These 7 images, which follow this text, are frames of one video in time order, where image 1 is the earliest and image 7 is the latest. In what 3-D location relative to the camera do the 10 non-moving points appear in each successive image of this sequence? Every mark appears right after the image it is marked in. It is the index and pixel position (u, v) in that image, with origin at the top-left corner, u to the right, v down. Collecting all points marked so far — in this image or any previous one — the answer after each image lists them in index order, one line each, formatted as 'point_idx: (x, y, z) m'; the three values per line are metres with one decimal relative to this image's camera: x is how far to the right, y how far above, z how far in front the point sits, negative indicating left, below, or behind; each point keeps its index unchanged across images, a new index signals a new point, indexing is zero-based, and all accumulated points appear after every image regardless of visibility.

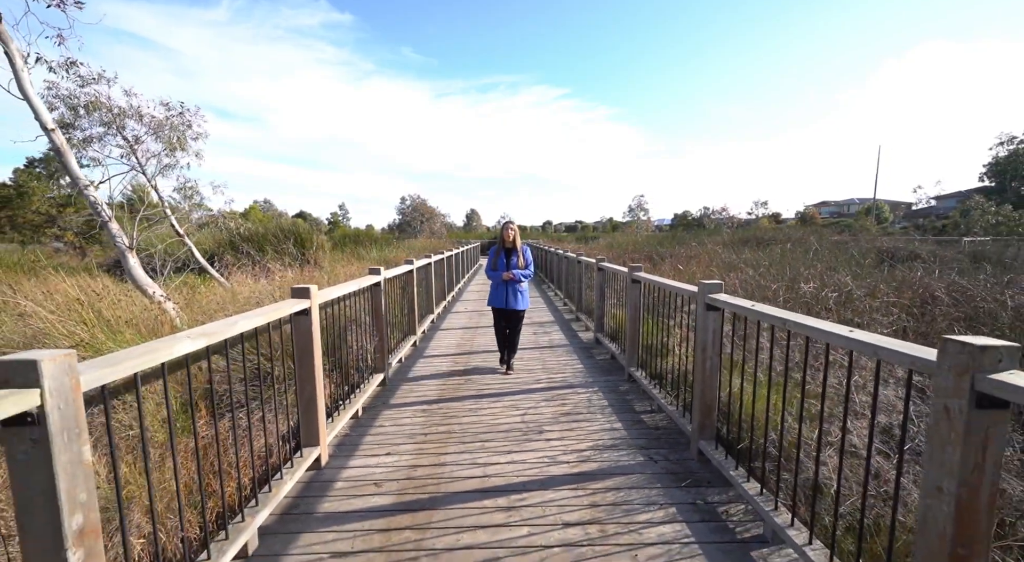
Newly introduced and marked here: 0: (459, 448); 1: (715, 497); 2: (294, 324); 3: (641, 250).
0: (-0.4, -1.2, +3.8) m
1: (+1.2, -1.2, +3.0) m
2: (-1.4, -0.3, +3.4) m
3: (+3.7, +0.8, +15.5) m
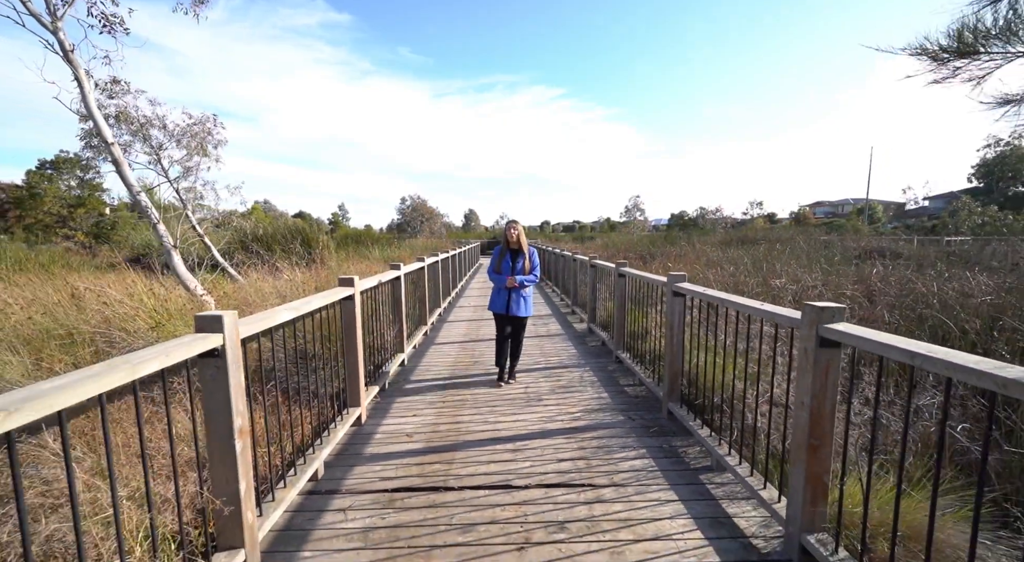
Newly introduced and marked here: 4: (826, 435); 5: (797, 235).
0: (-0.4, -1.1, +4.7) m
1: (+1.2, -1.2, +3.8) m
2: (-1.3, -0.2, +4.2) m
3: (+3.7, +0.9, +16.3) m
4: (+1.4, -0.7, +2.3) m
5: (+8.1, +1.3, +15.0) m
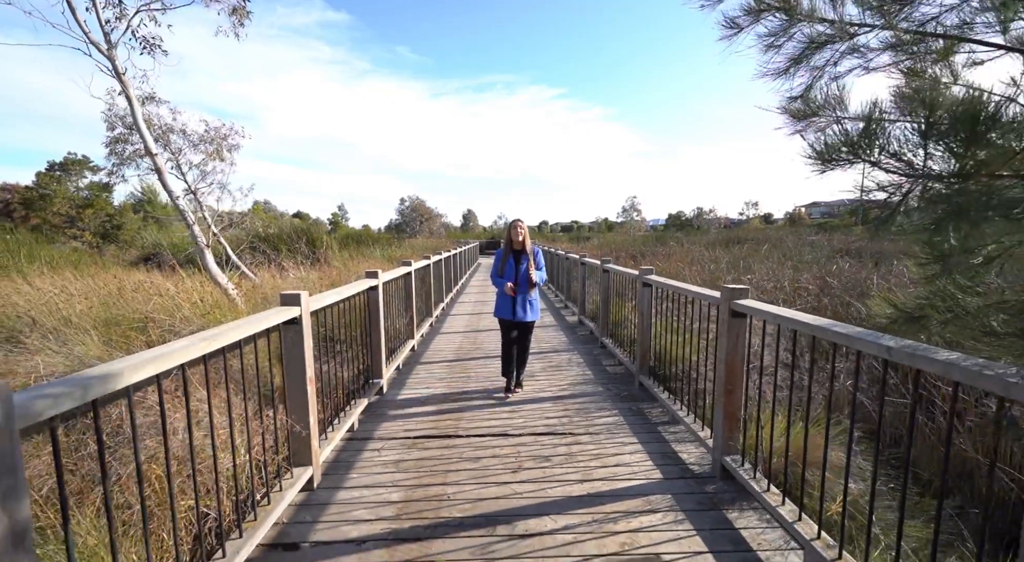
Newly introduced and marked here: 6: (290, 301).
0: (-0.4, -1.1, +5.5) m
1: (+1.2, -1.1, +4.7) m
2: (-1.3, -0.1, +5.0) m
3: (+3.7, +1.0, +17.2) m
4: (+1.3, -0.6, +3.2) m
5: (+8.1, +1.4, +15.9) m
6: (-1.3, -0.1, +3.0) m
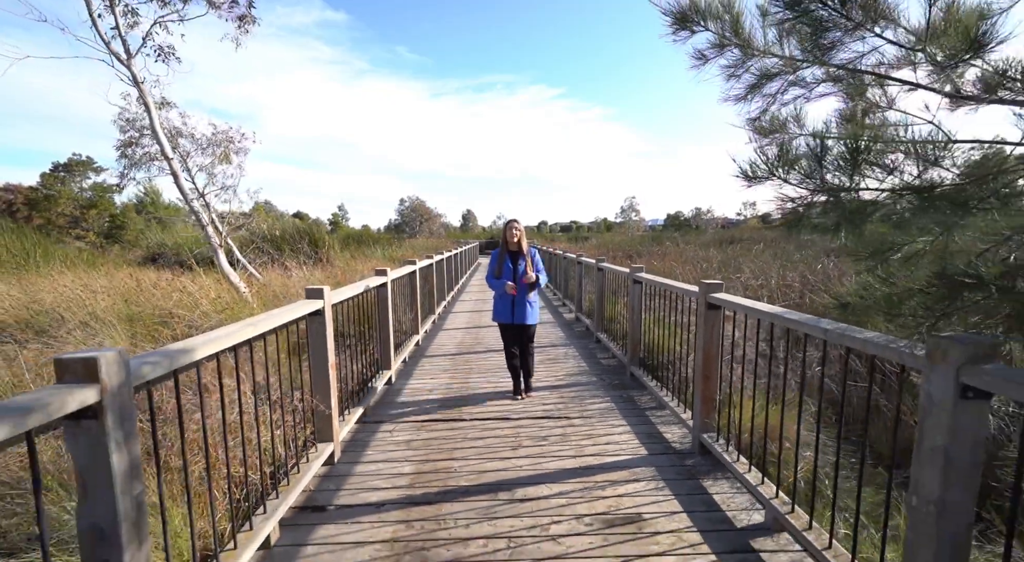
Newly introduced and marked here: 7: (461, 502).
0: (-0.4, -1.1, +5.9) m
1: (+1.2, -1.1, +5.0) m
2: (-1.4, -0.1, +5.4) m
3: (+3.7, +1.0, +17.6) m
4: (+1.3, -0.6, +3.5) m
5: (+8.1, +1.4, +16.3) m
6: (-1.3, -0.1, +3.4) m
7: (-0.3, -1.3, +3.1) m
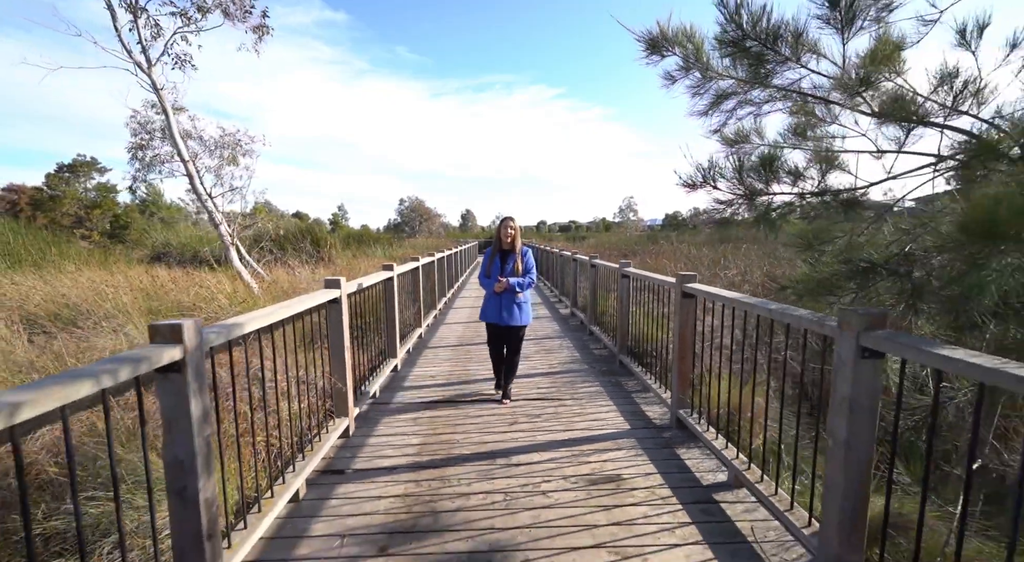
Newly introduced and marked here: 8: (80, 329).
0: (-0.4, -1.0, +6.3) m
1: (+1.1, -1.0, +5.4) m
2: (-1.4, -0.1, +5.8) m
3: (+3.6, +1.1, +18.0) m
4: (+1.3, -0.5, +4.0) m
5: (+8.0, +1.5, +16.7) m
6: (-1.3, 0.0, +3.8) m
7: (-0.3, -1.2, +3.5) m
8: (-4.8, -0.5, +5.9) m
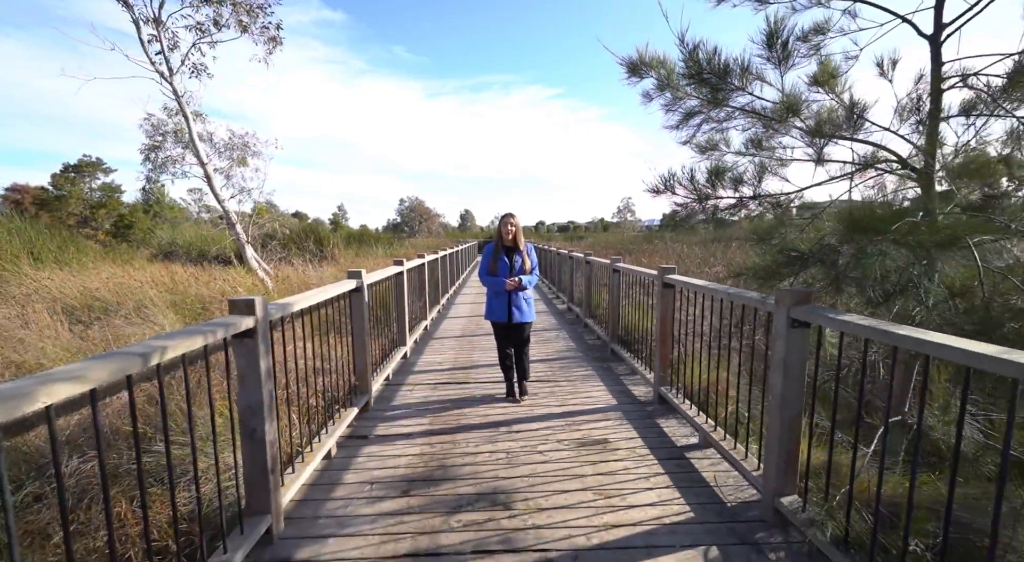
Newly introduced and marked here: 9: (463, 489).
0: (-0.4, -0.9, +6.8) m
1: (+1.1, -0.9, +6.0) m
2: (-1.4, 0.0, +6.3) m
3: (+3.6, +1.1, +18.5) m
4: (+1.3, -0.5, +4.5) m
5: (+8.0, +1.5, +17.2) m
6: (-1.3, 0.0, +4.3) m
7: (-0.3, -1.1, +4.0) m
8: (-4.8, -0.5, +6.4) m
9: (-0.3, -1.2, +3.1) m
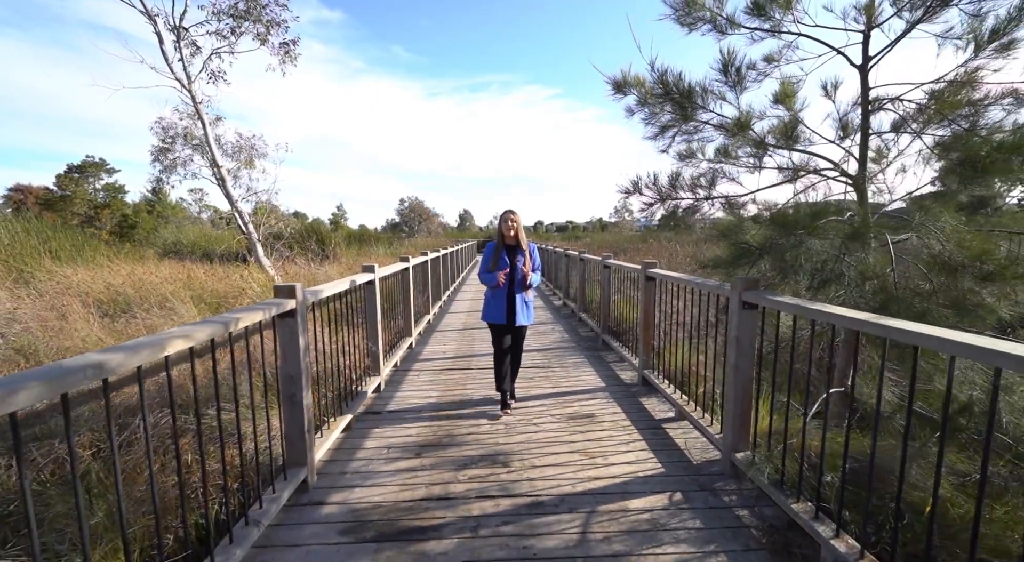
0: (-0.4, -0.9, +7.3) m
1: (+1.1, -0.9, +6.4) m
2: (-1.4, +0.1, +6.8) m
3: (+3.6, +1.2, +19.0) m
4: (+1.3, -0.4, +5.0) m
5: (+8.0, +1.6, +17.7) m
6: (-1.3, +0.1, +4.8) m
7: (-0.3, -1.1, +4.5) m
8: (-4.8, -0.4, +6.9) m
9: (-0.3, -1.2, +3.6) m
